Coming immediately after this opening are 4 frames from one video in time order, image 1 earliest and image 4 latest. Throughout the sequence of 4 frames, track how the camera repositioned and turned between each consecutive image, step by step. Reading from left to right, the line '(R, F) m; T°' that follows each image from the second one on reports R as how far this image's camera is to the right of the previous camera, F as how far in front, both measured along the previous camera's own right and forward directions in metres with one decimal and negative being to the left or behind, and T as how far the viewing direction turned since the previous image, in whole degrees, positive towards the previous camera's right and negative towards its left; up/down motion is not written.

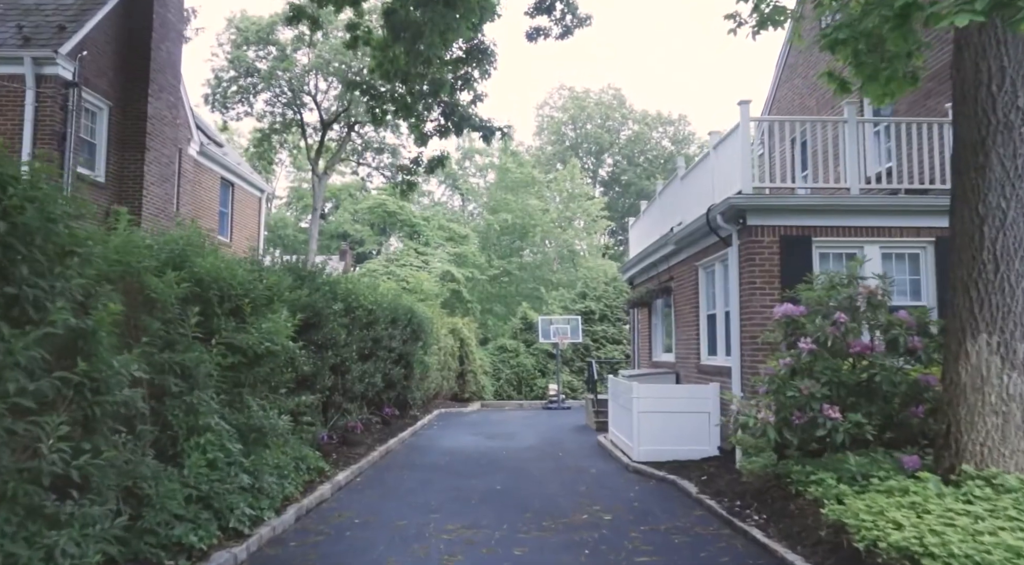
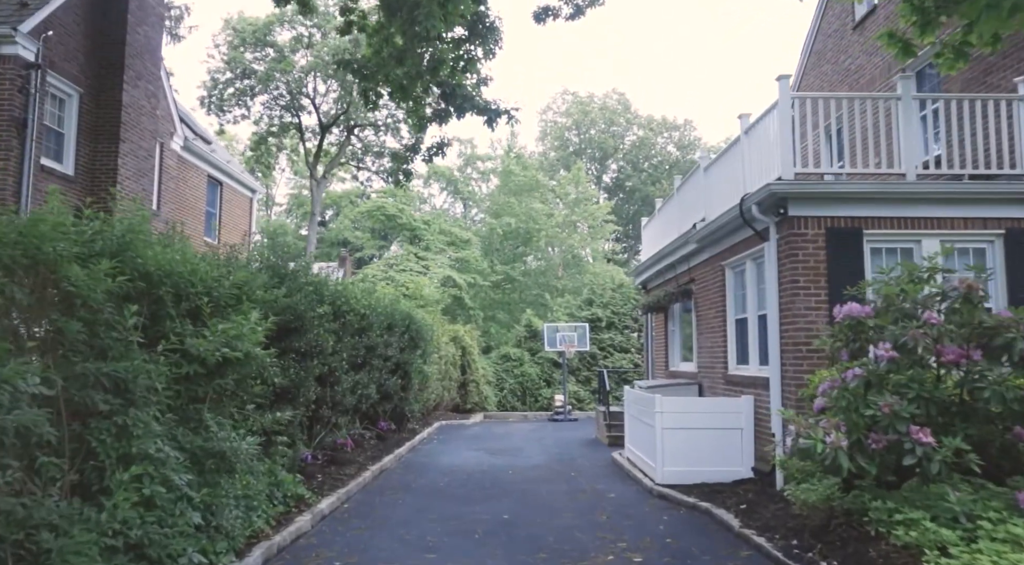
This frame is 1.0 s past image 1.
(-0.1, +1.0) m; 0°
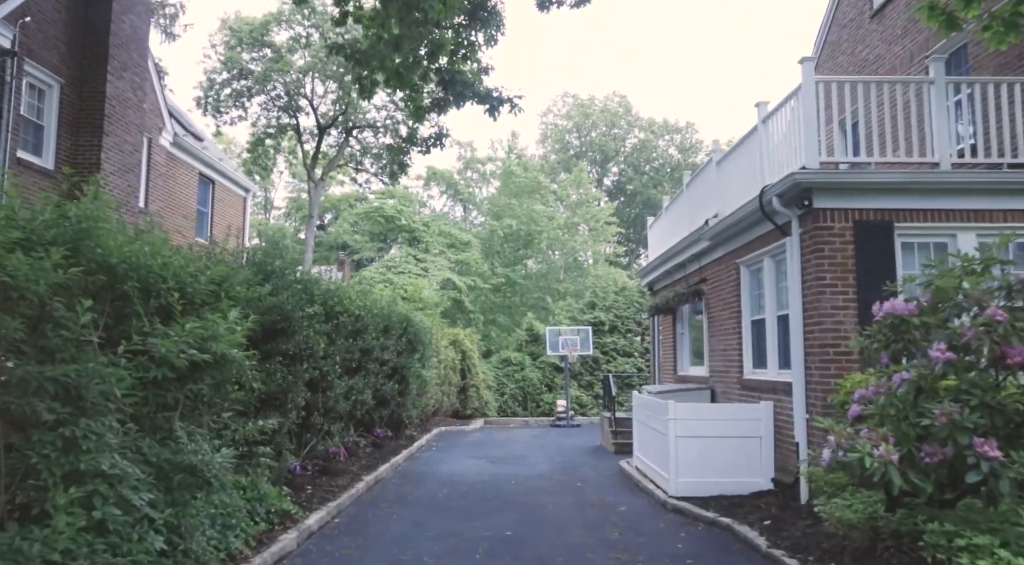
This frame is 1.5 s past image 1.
(0.0, +0.5) m; 0°
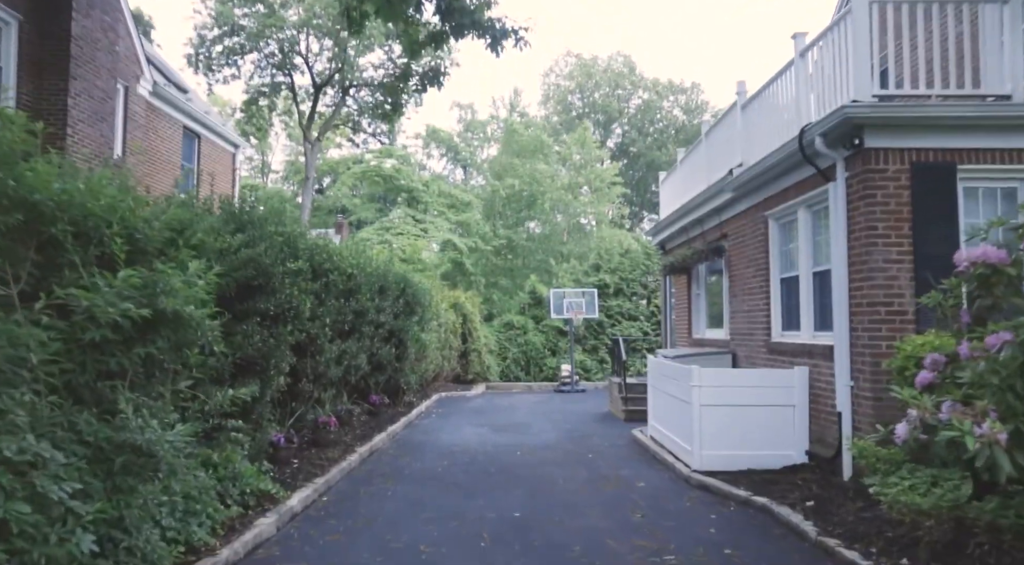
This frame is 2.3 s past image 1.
(-0.1, +0.8) m; 0°
